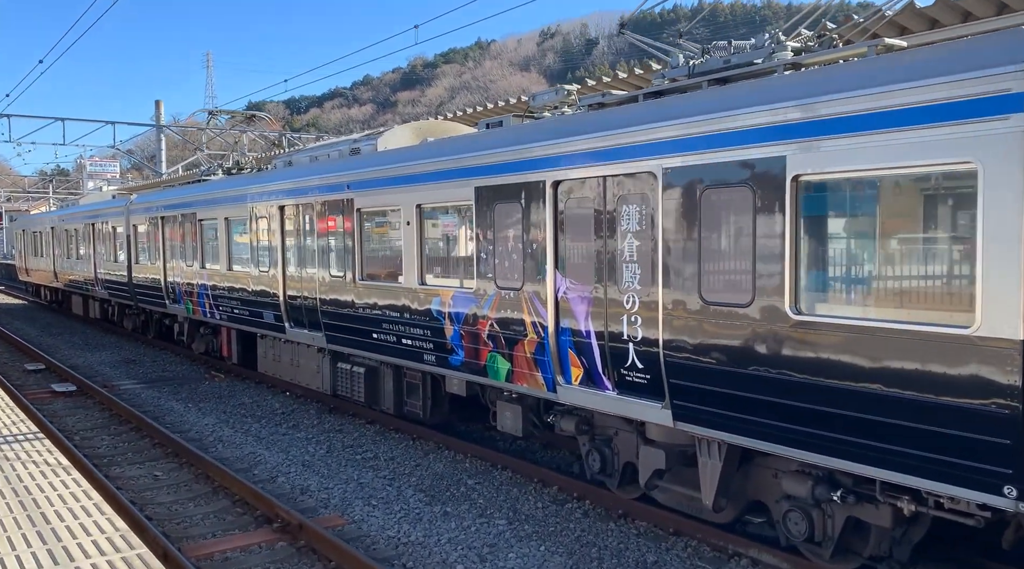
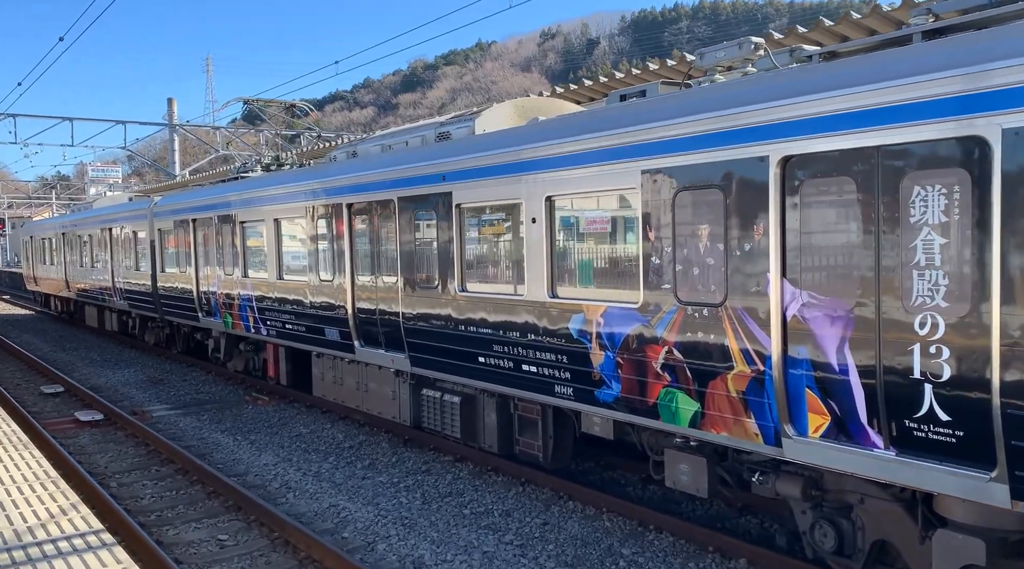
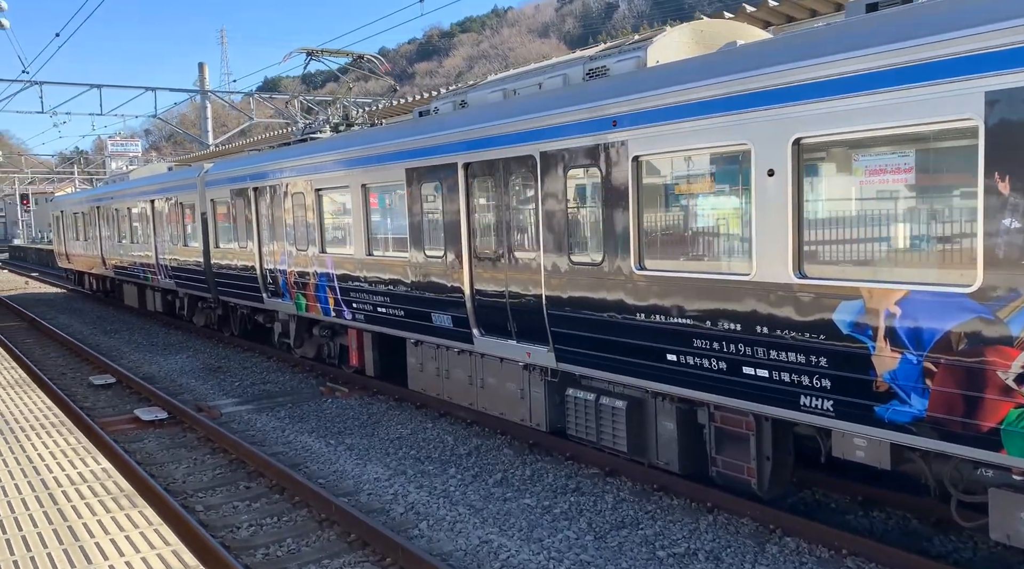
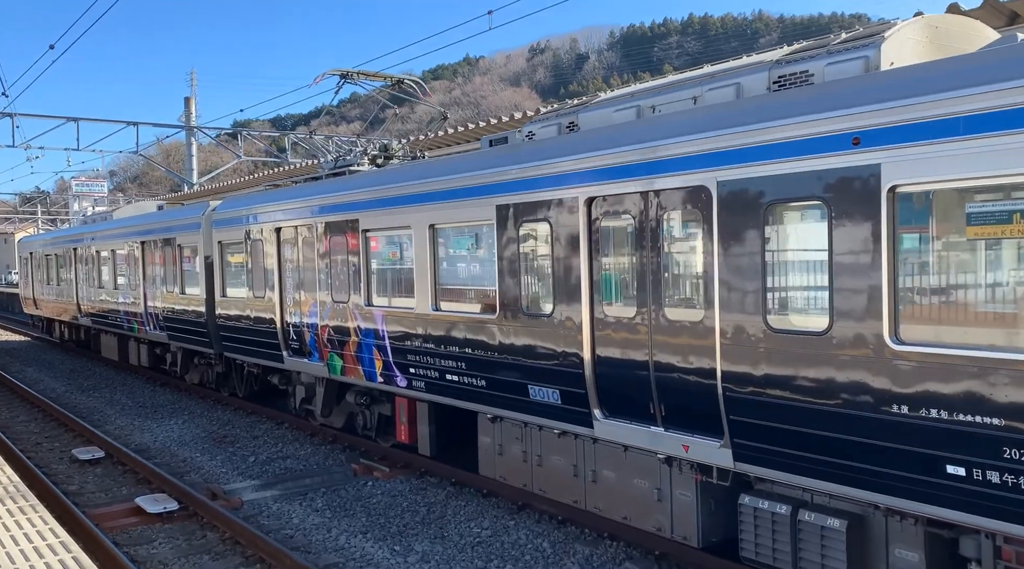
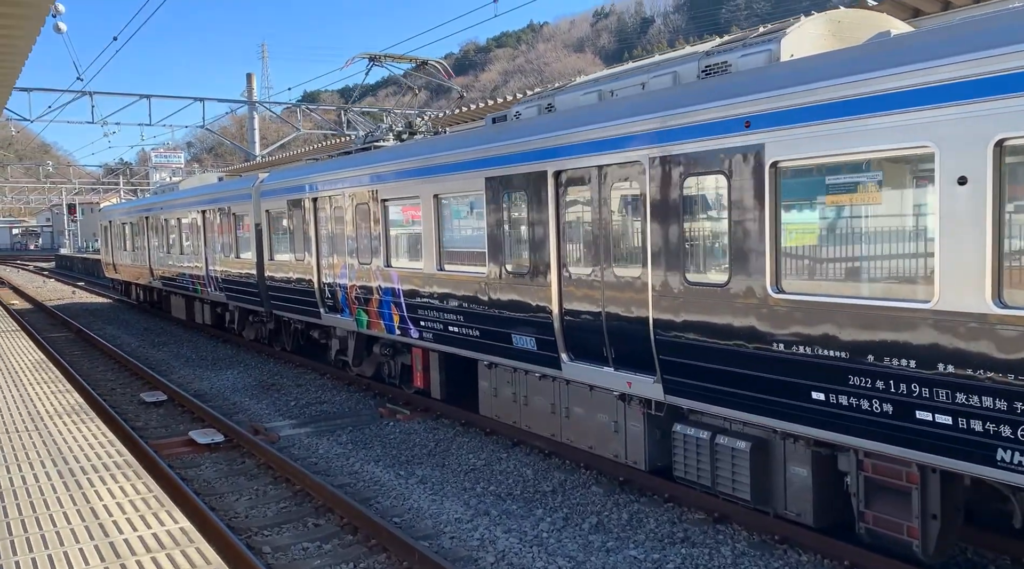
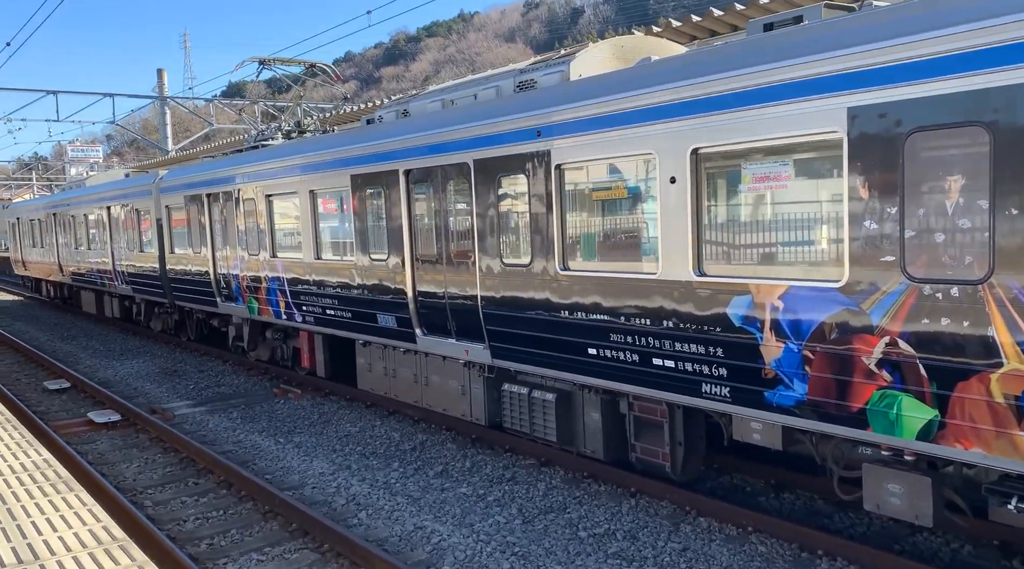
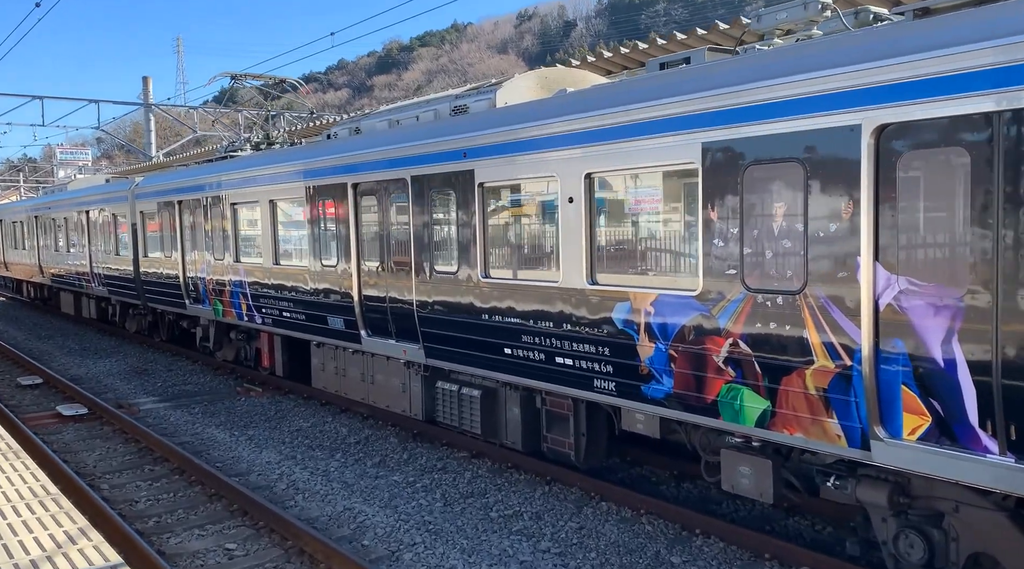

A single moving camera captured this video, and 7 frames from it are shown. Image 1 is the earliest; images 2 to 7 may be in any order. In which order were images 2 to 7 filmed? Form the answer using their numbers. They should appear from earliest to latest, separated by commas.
2, 7, 6, 3, 5, 4
